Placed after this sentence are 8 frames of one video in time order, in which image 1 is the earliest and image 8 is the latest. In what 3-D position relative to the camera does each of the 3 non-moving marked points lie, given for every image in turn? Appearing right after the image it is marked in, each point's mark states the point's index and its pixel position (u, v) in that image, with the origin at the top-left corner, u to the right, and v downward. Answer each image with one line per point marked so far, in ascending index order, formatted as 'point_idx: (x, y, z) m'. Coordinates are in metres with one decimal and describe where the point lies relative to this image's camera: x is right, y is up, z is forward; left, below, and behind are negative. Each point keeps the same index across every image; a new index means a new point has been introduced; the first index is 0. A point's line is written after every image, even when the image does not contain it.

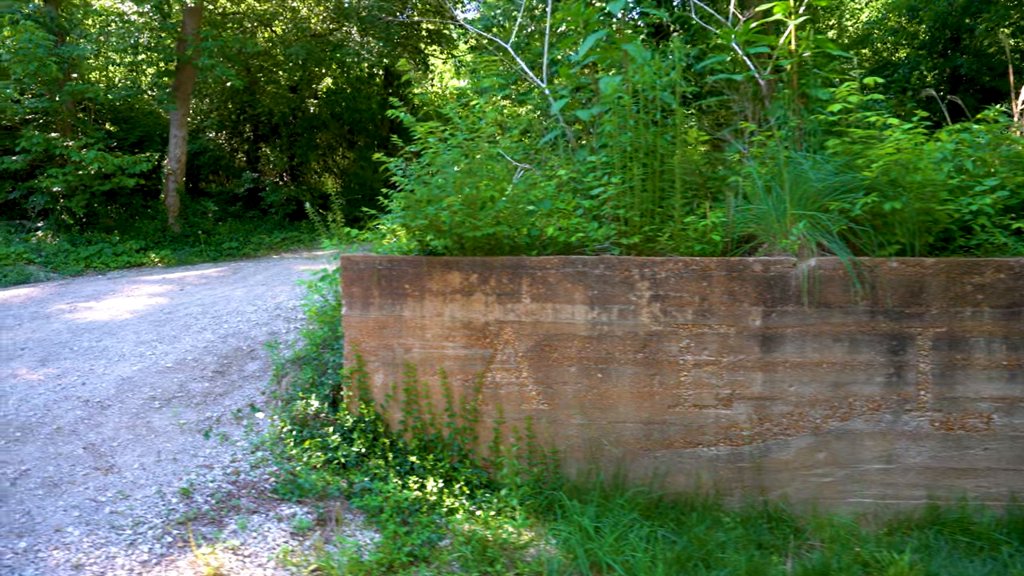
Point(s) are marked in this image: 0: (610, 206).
0: (+0.7, +0.6, +5.4) m
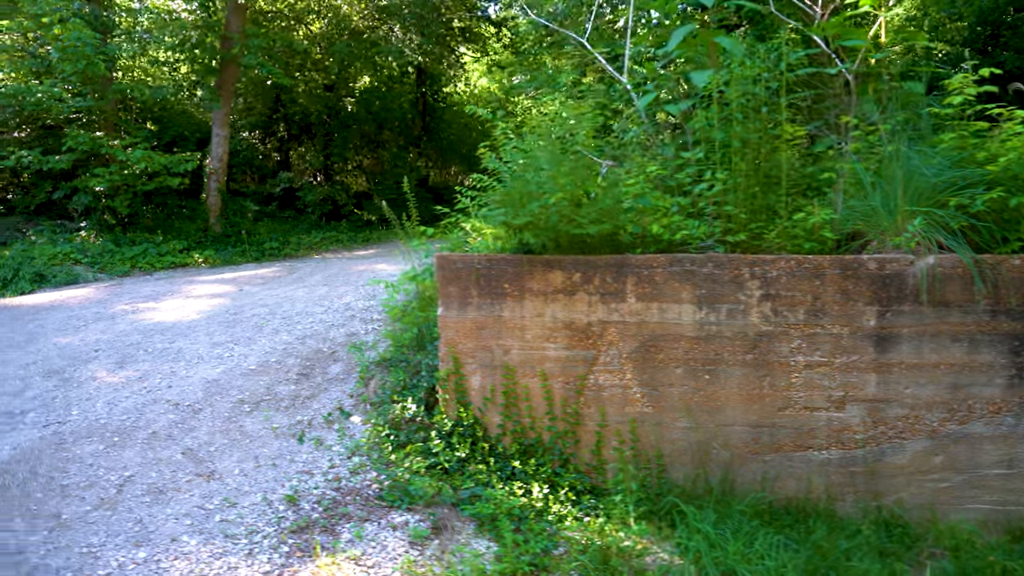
0: (+1.5, +0.6, +5.2) m
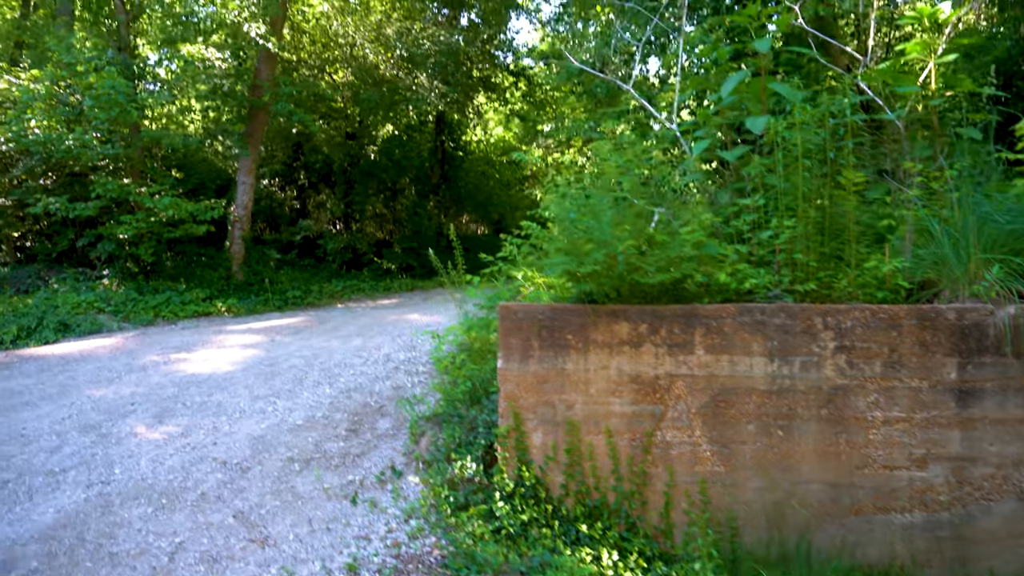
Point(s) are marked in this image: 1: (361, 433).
0: (+1.9, +0.3, +5.0) m
1: (-1.1, -1.1, +5.2) m
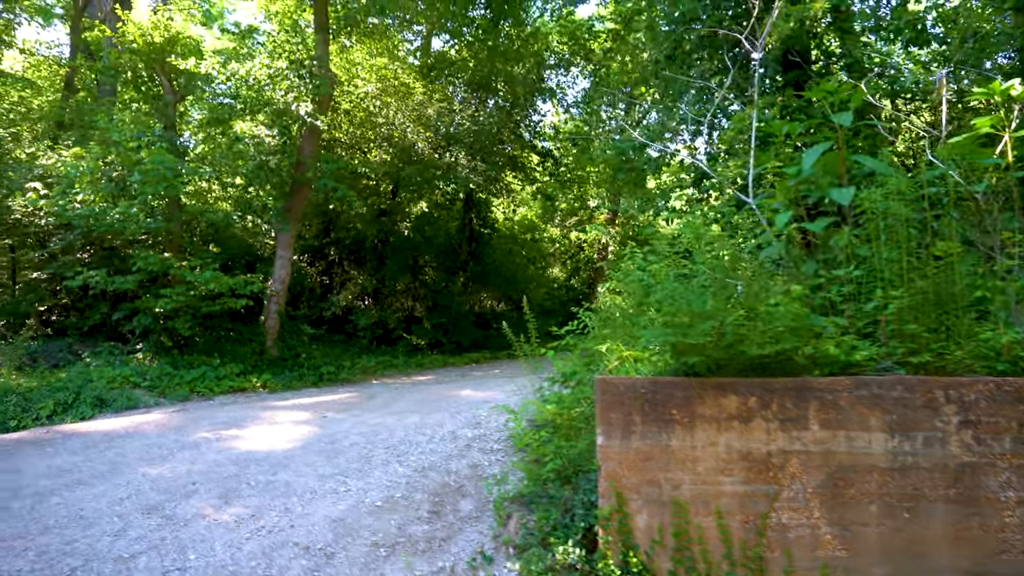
0: (+2.5, -0.2, +4.9) m
1: (-0.5, -1.6, +4.9) m
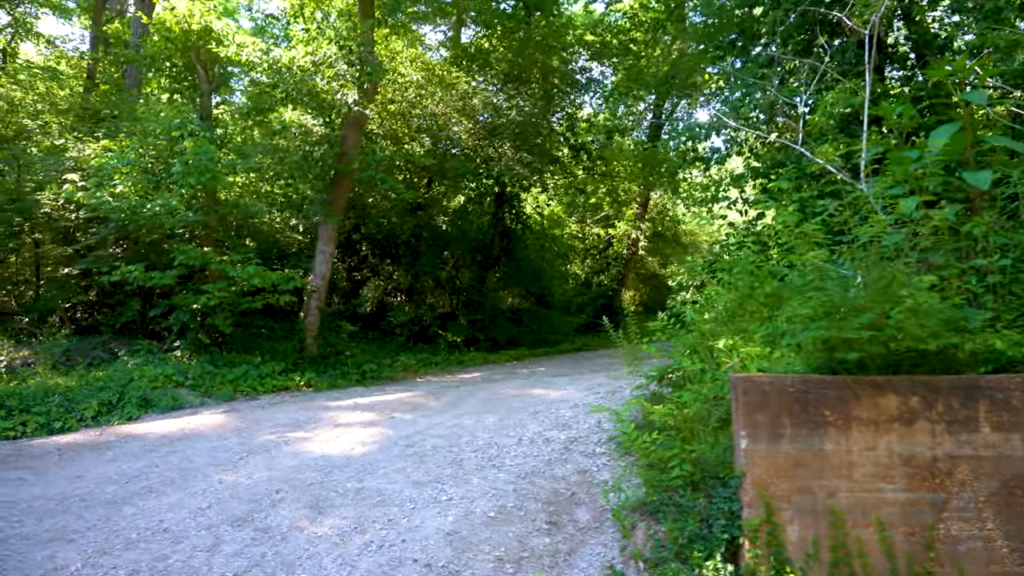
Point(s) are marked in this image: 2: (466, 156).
0: (+3.3, -0.1, +4.4) m
1: (+0.3, -1.5, +4.5) m
2: (-0.8, +2.5, +13.7) m
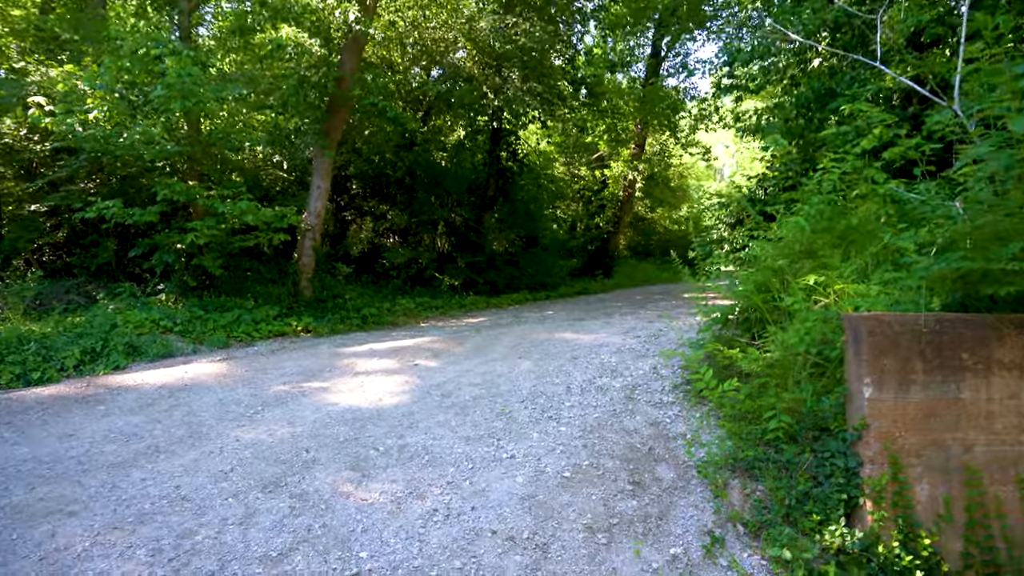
0: (+3.7, +0.3, +3.9) m
1: (+0.7, -1.1, +3.9) m
2: (-0.8, +3.6, +12.8) m
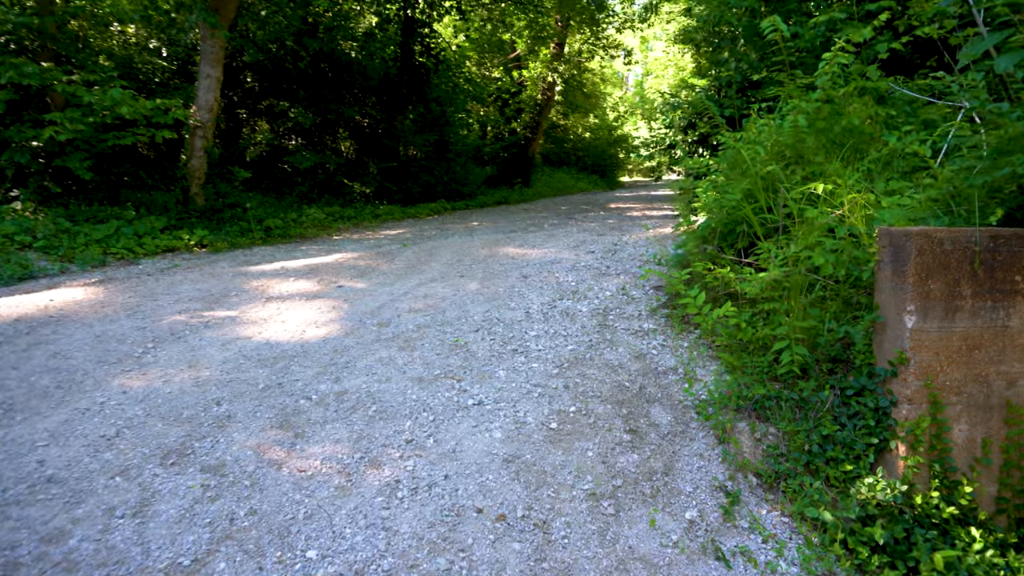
0: (+3.6, +0.7, +3.5) m
1: (+0.6, -0.7, +3.3) m
2: (-2.1, +5.1, +11.2) m
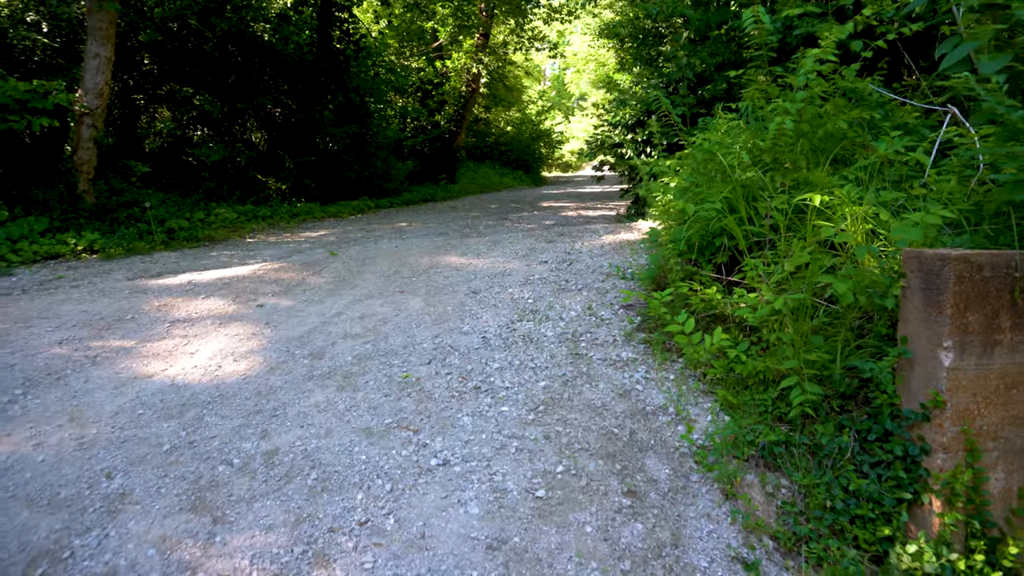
0: (+3.4, +0.6, +3.3) m
1: (+0.5, -0.8, +2.8) m
2: (-3.1, +5.0, +10.3) m
